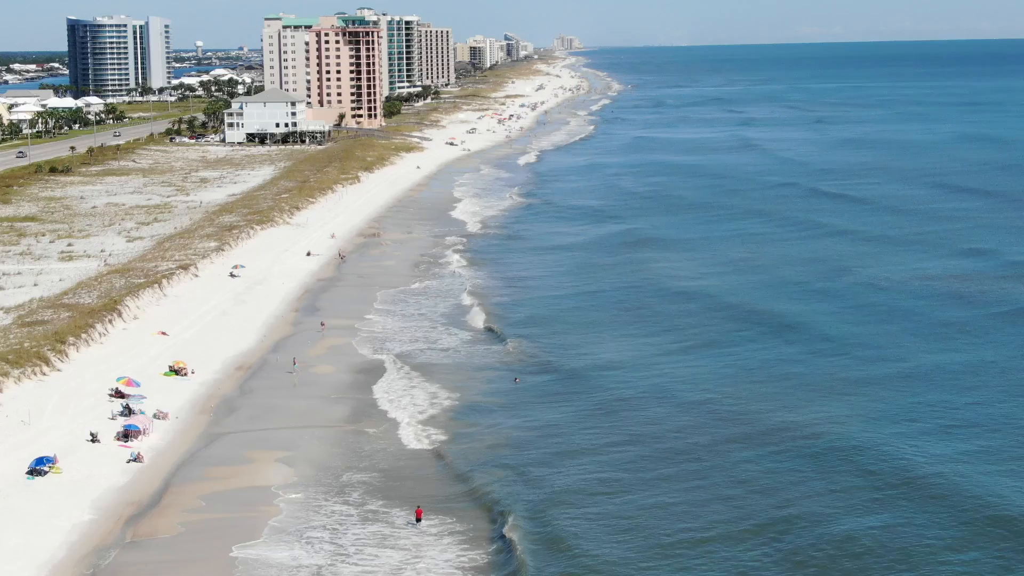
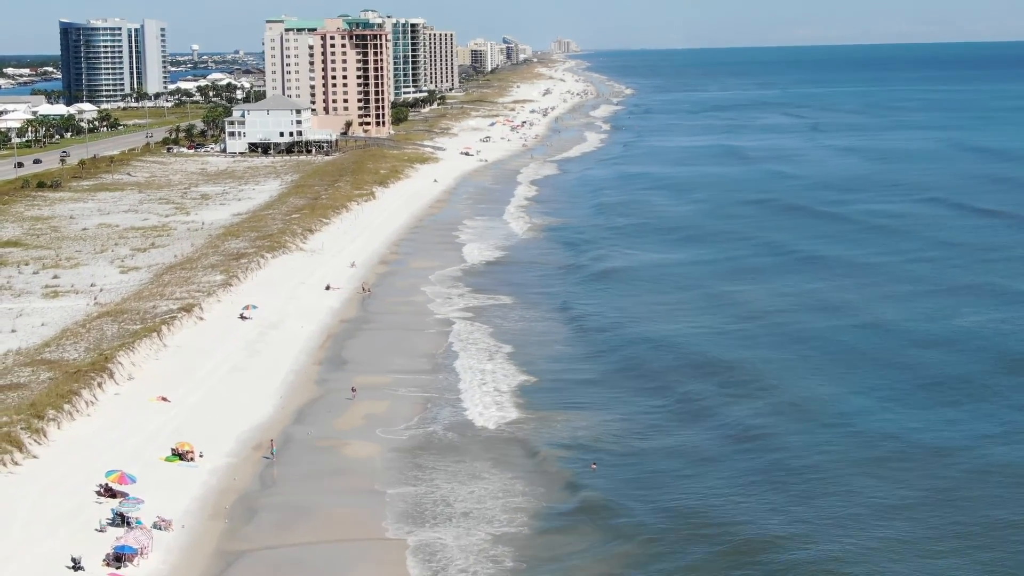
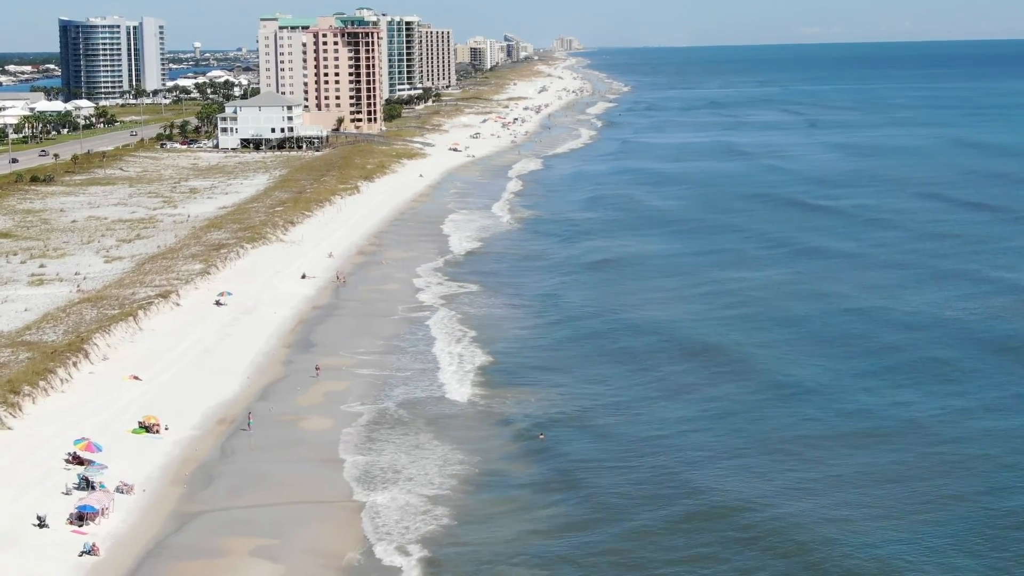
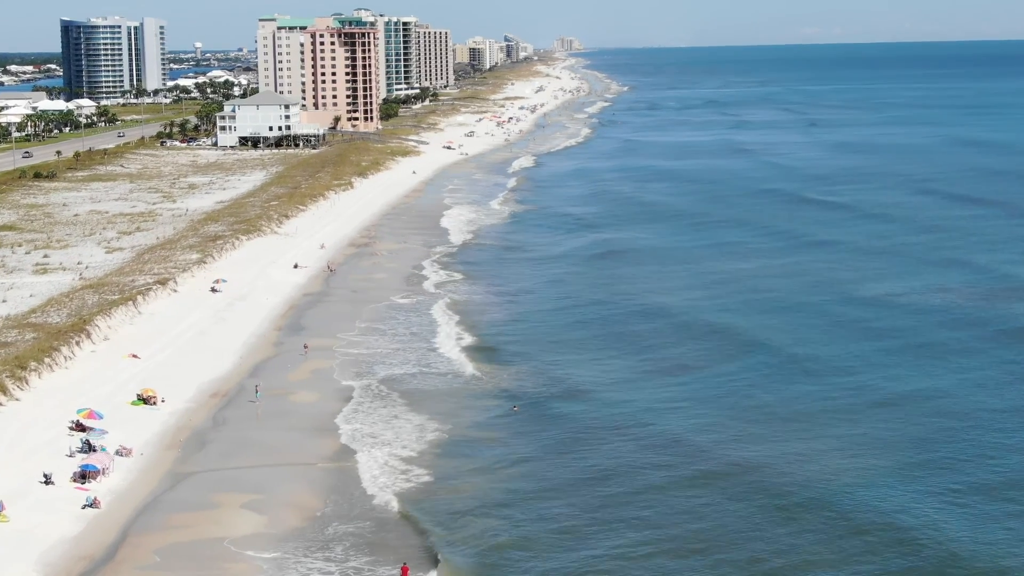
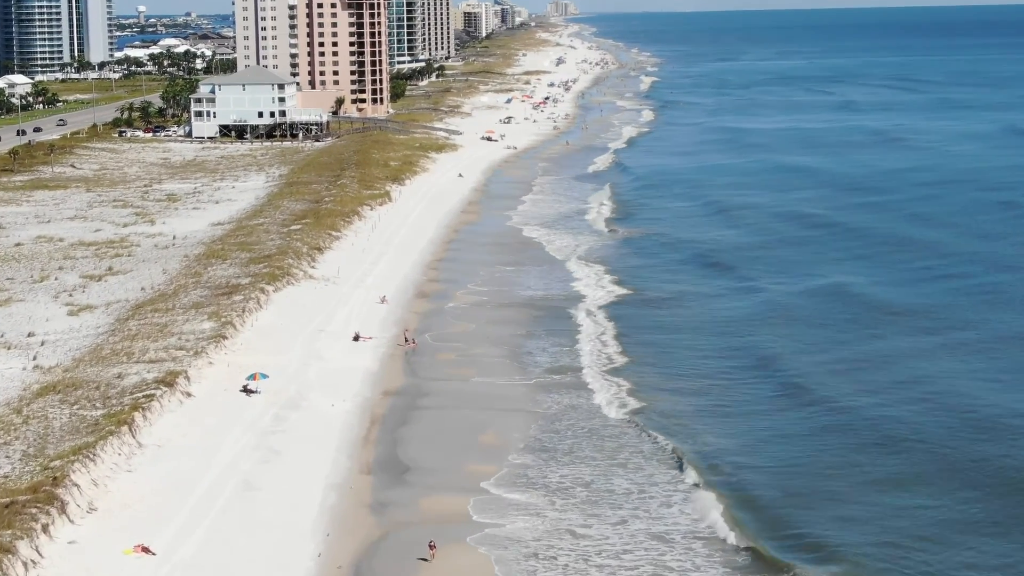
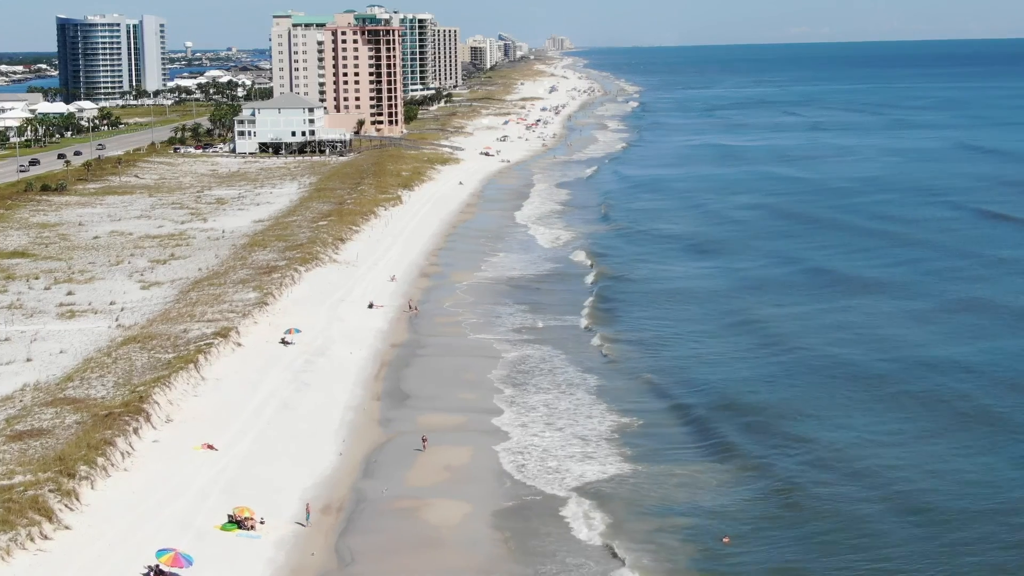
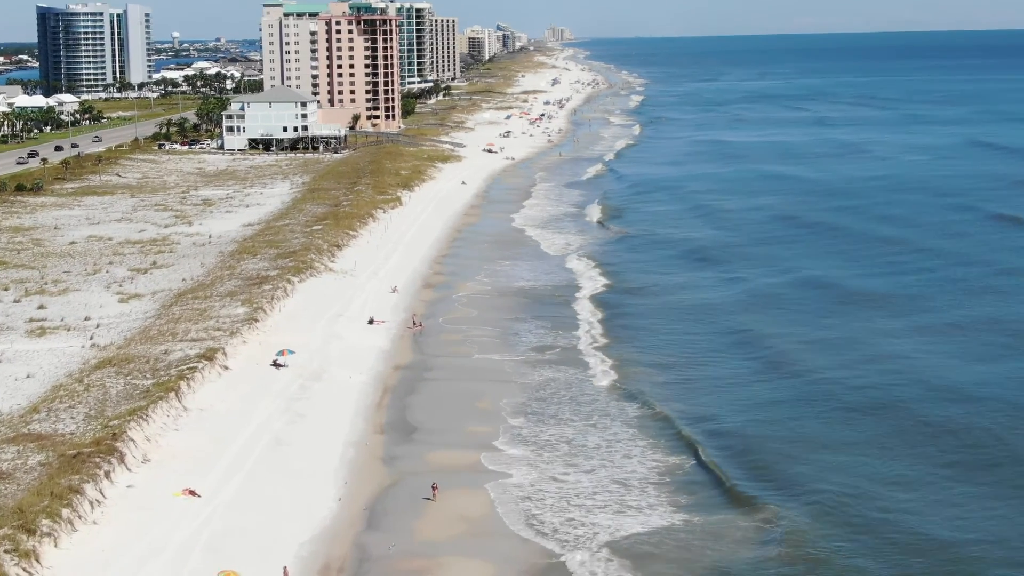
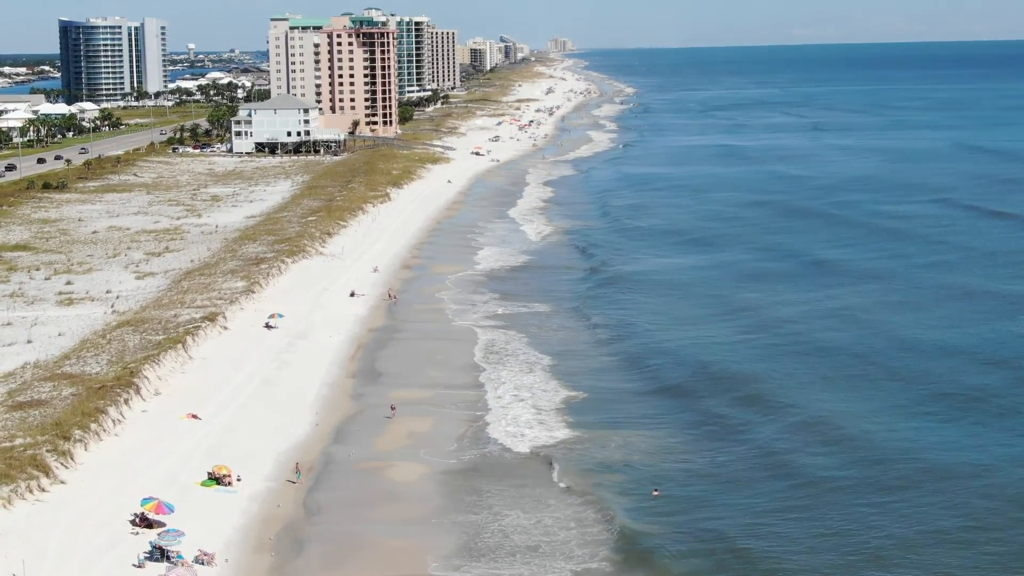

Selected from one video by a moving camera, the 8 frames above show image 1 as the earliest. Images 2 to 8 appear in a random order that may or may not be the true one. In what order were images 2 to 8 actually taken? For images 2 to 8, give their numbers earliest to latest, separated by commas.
4, 3, 2, 8, 6, 7, 5
